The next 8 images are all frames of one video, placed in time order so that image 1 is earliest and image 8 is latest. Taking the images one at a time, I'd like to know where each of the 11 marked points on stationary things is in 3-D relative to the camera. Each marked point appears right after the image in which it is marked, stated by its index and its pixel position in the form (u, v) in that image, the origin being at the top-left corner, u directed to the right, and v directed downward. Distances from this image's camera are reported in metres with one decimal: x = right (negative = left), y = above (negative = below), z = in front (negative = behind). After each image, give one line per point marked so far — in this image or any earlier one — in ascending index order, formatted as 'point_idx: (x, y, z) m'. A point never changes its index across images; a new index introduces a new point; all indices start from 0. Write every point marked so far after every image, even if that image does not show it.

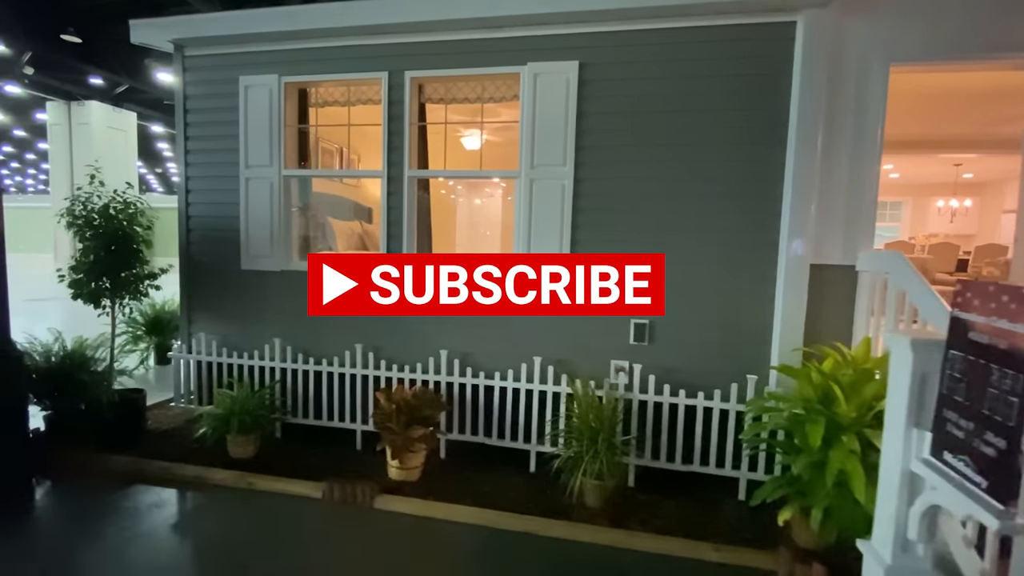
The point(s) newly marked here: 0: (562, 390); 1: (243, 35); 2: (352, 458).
0: (+0.4, -0.9, +4.1) m
1: (-2.5, +2.4, +4.5) m
2: (-1.4, -1.5, +4.3) m
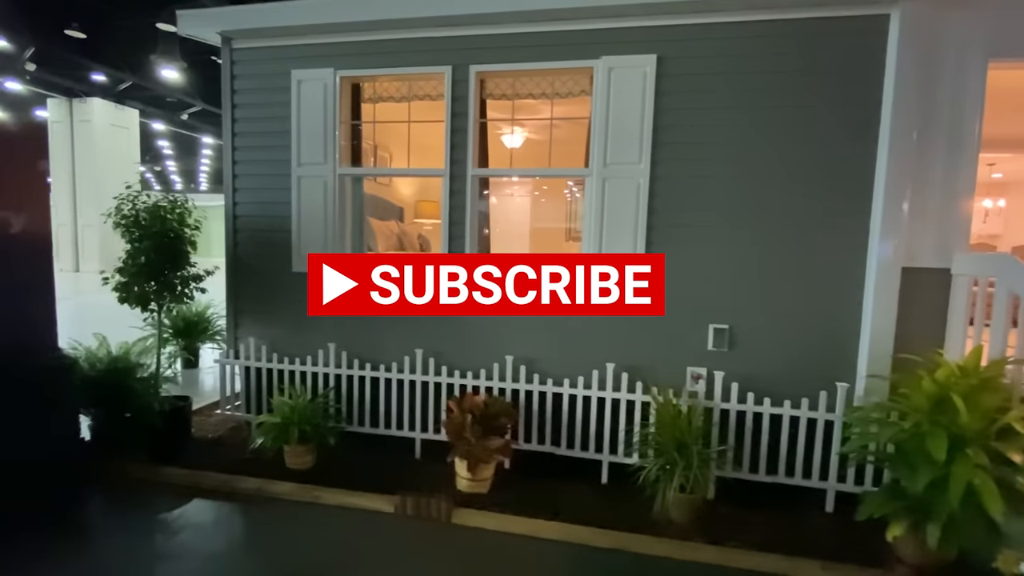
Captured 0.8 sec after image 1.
0: (+1.0, -0.9, +3.9) m
1: (-1.9, +2.4, +4.3) m
2: (-0.8, -1.6, +4.1) m
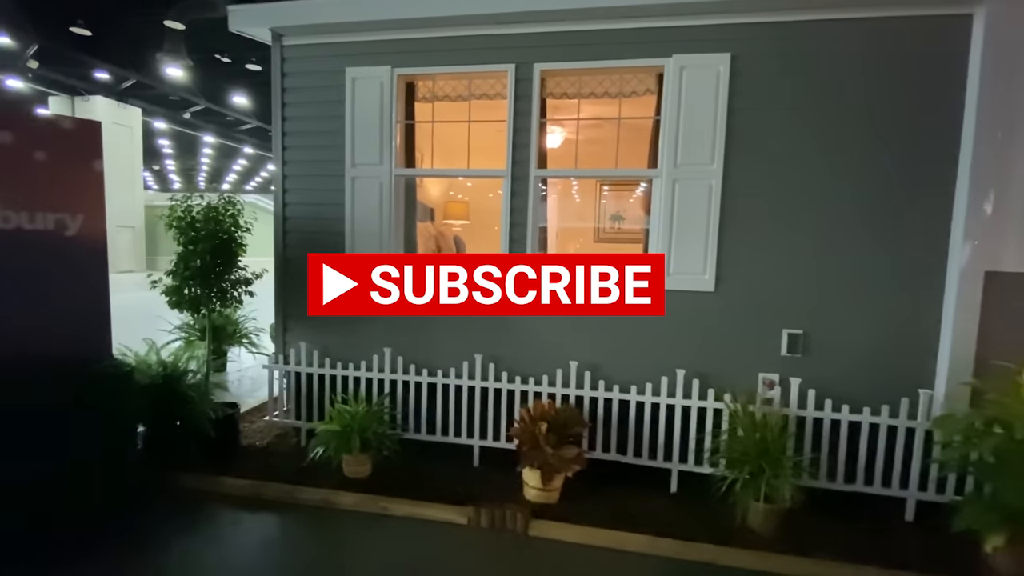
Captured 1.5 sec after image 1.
0: (+1.6, -0.9, +3.8) m
1: (-1.4, +2.3, +4.2) m
2: (-0.3, -1.6, +4.0) m
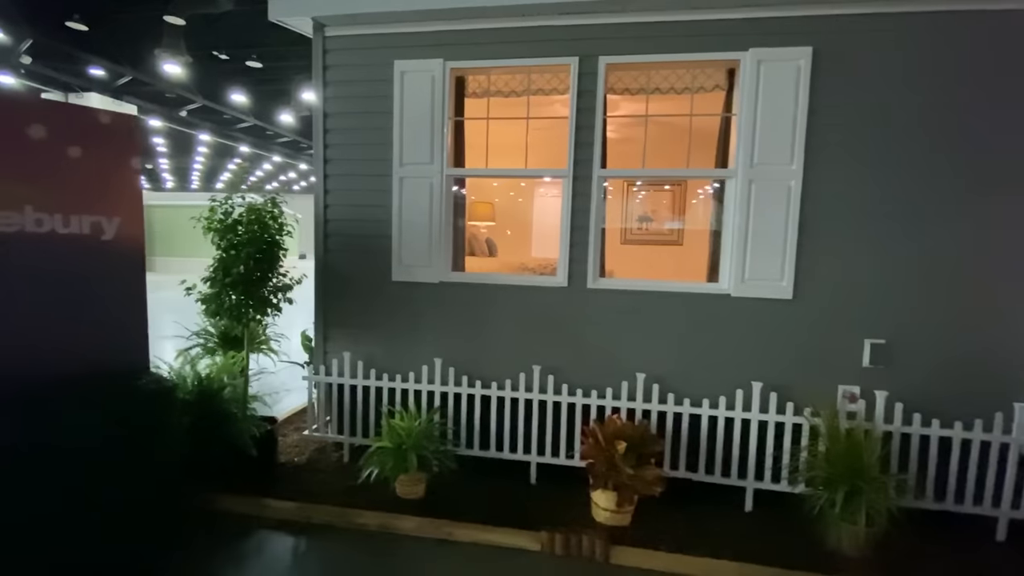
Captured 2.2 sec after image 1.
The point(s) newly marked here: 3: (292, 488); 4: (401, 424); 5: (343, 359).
0: (+2.1, -1.0, +3.6) m
1: (-0.9, +2.3, +3.9) m
2: (+0.2, -1.7, +3.8) m
3: (-1.8, -1.6, +3.8) m
4: (-0.9, -1.1, +3.8) m
5: (-1.5, -0.6, +4.4) m
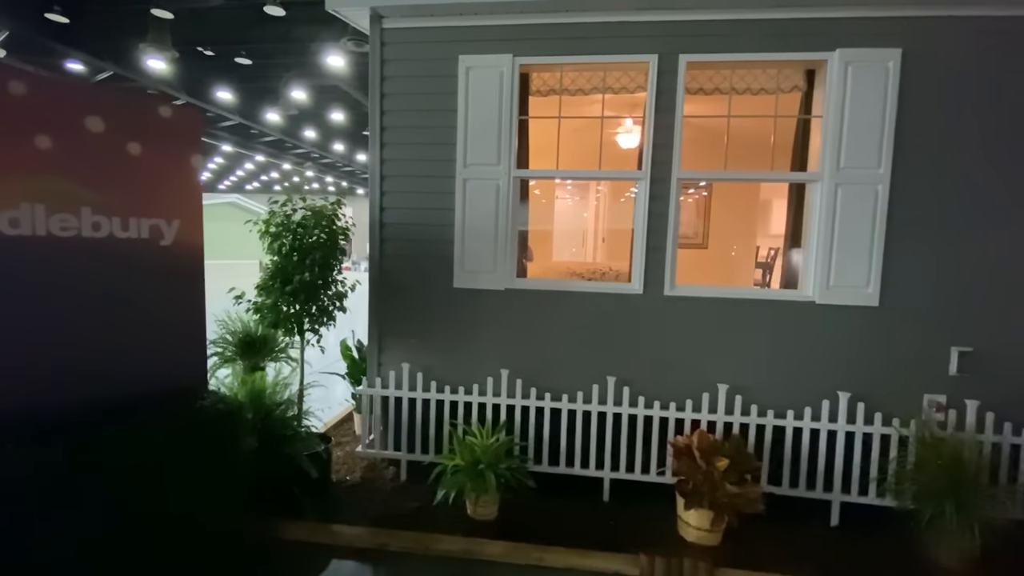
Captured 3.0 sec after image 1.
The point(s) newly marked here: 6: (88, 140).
0: (+2.7, -1.0, +3.5) m
1: (-0.3, +2.2, +3.7) m
2: (+0.8, -1.7, +3.6) m
3: (-1.2, -1.7, +3.6) m
4: (-0.3, -1.1, +3.6) m
5: (-1.0, -0.7, +4.1) m
6: (-2.3, +0.8, +2.6) m
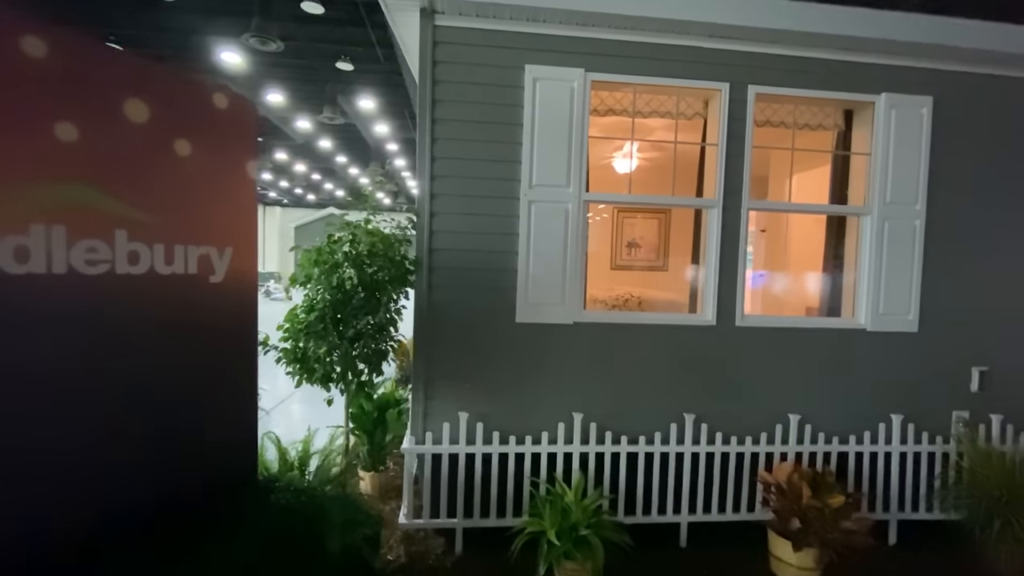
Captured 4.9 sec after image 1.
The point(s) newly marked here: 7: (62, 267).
0: (+3.3, -1.3, +3.7) m
1: (+0.3, +2.0, +3.4) m
2: (+1.5, -1.9, +3.4) m
3: (-0.5, -1.9, +2.9) m
4: (+0.4, -1.4, +3.1) m
5: (-0.4, -1.0, +3.5) m
6: (-1.5, +0.6, +1.8) m
7: (-1.6, +0.1, +1.7) m
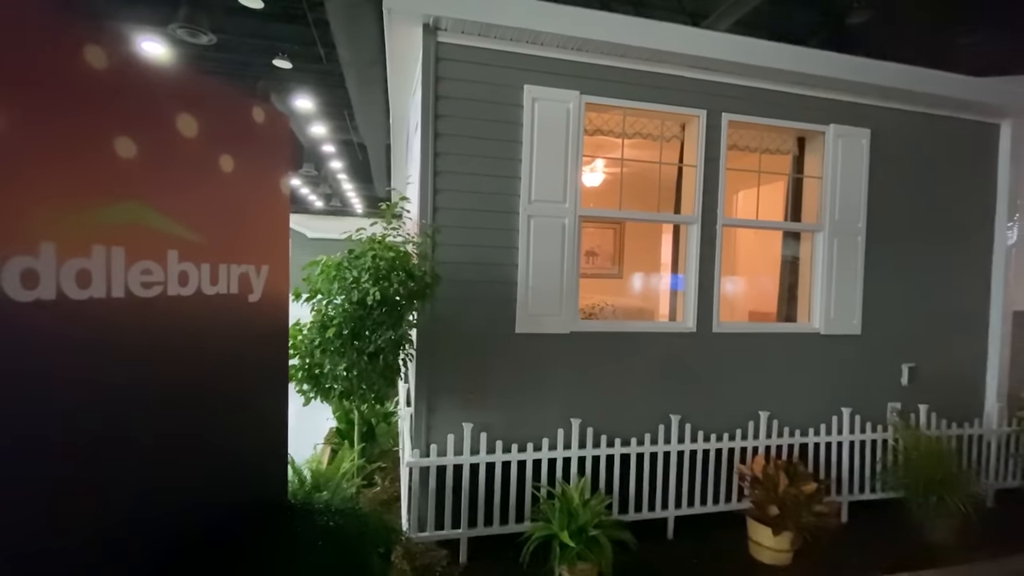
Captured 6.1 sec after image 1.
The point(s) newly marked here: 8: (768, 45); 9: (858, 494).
0: (+3.3, -1.3, +4.3) m
1: (+0.3, +1.9, +3.5) m
2: (+1.5, -2.0, +3.7) m
3: (-0.4, -2.0, +2.9) m
4: (+0.4, -1.5, +3.3) m
5: (-0.4, -1.1, +3.5) m
6: (-1.2, +0.5, +1.7) m
7: (-1.3, 0.0, +1.6) m
8: (+2.1, +2.0, +3.9) m
9: (+3.1, -1.8, +4.2) m
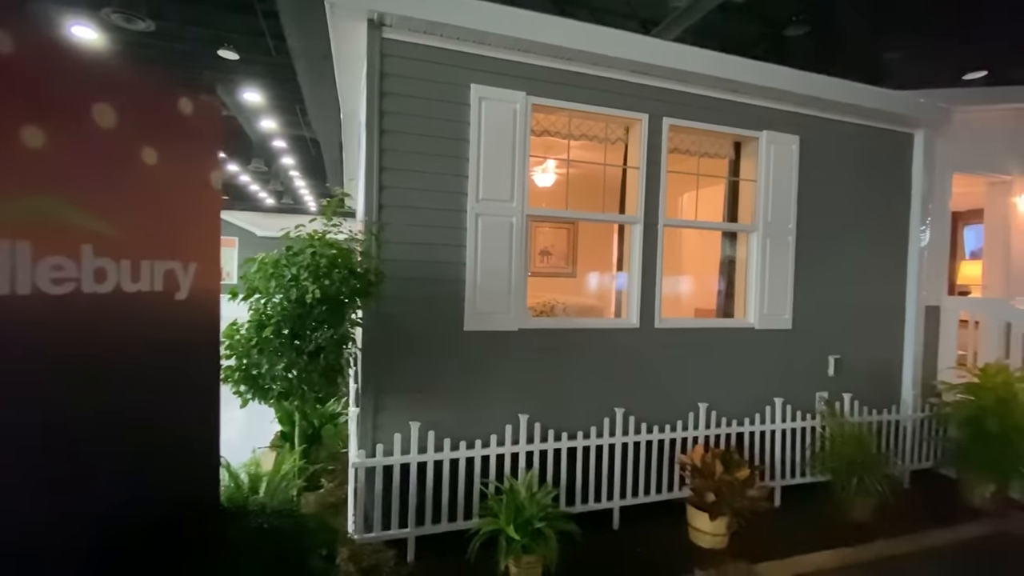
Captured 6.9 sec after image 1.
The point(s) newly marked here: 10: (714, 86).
0: (+2.8, -1.3, +4.6) m
1: (-0.1, +1.9, +3.6) m
2: (+1.1, -2.0, +3.8) m
3: (-0.7, -2.0, +2.9) m
4: (+0.1, -1.4, +3.3) m
5: (-0.8, -1.1, +3.5) m
6: (-1.5, +0.5, +1.7) m
7: (-1.5, 0.0, +1.5) m
8: (+1.6, +2.0, +4.1) m
9: (+2.7, -1.8, +4.5) m
10: (+1.8, +1.8, +4.4) m
